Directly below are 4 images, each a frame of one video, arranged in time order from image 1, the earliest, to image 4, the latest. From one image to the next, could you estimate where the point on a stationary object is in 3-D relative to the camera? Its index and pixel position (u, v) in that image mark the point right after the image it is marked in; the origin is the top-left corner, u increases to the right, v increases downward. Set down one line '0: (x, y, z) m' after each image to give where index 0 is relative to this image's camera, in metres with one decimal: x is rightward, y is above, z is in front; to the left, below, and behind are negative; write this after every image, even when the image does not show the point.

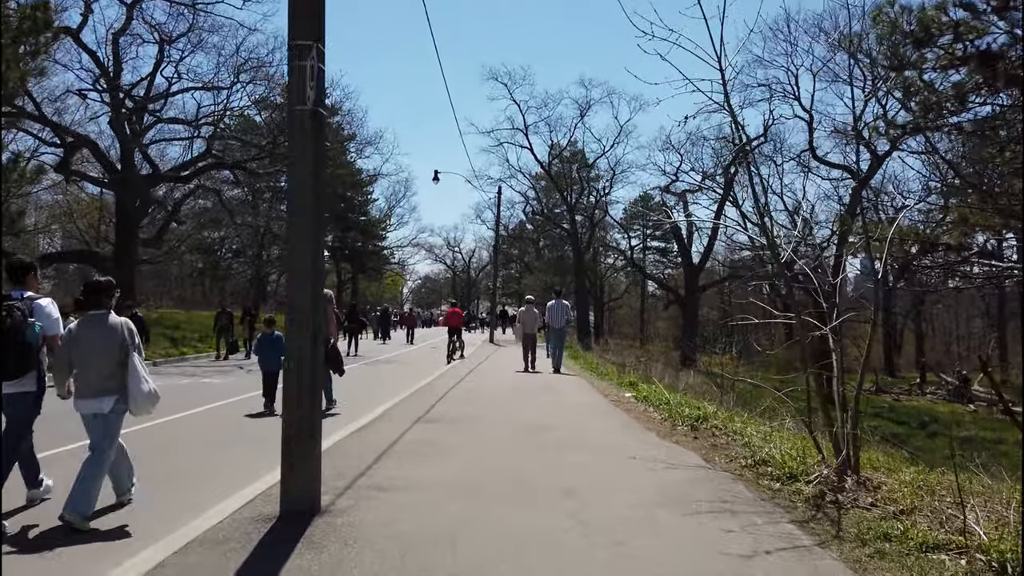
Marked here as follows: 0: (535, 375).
0: (+0.5, -1.6, +15.6) m
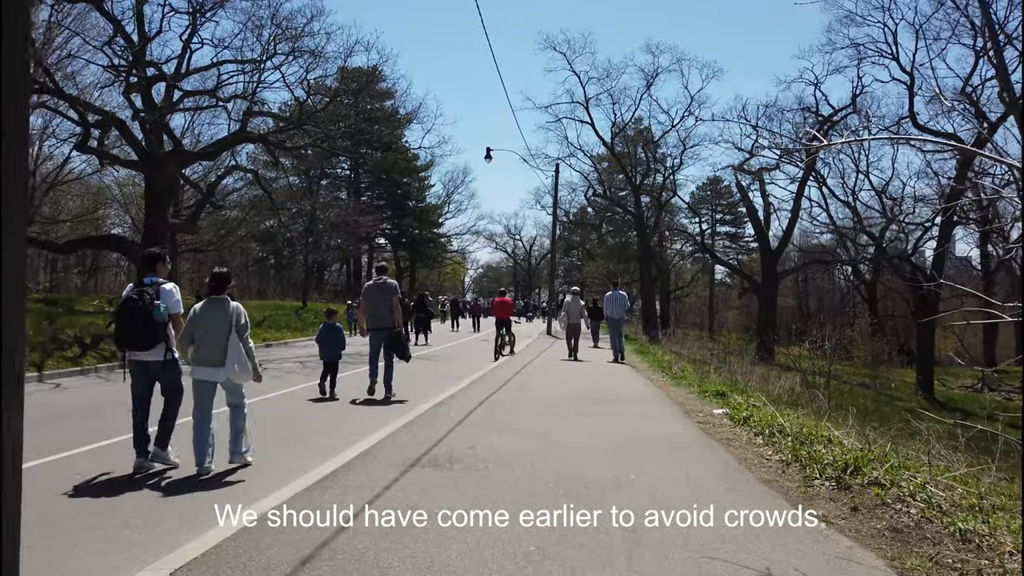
0: (+1.4, -1.4, +14.1) m
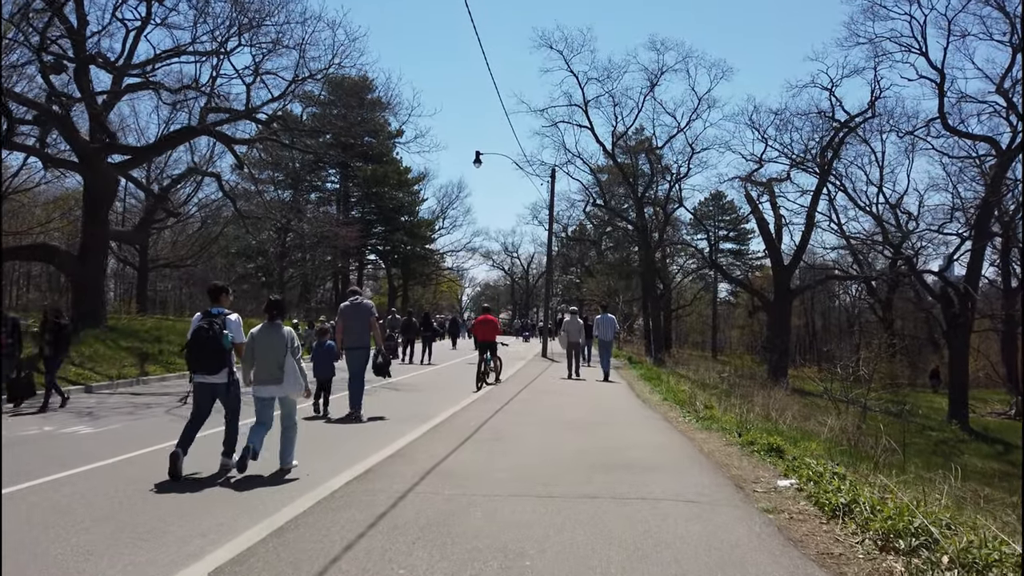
0: (+1.3, -1.6, +12.6) m
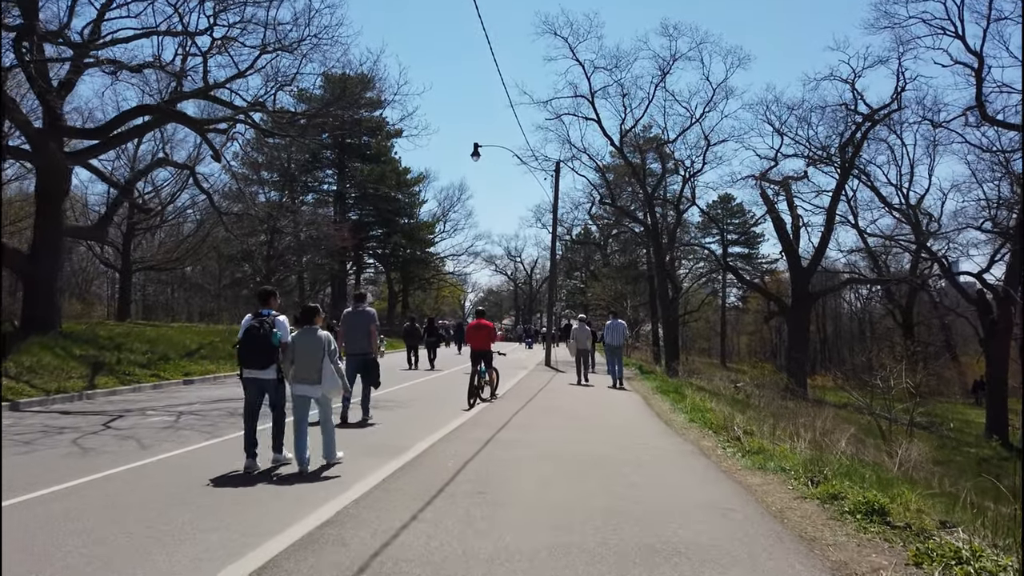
0: (+1.3, -1.7, +11.4) m
